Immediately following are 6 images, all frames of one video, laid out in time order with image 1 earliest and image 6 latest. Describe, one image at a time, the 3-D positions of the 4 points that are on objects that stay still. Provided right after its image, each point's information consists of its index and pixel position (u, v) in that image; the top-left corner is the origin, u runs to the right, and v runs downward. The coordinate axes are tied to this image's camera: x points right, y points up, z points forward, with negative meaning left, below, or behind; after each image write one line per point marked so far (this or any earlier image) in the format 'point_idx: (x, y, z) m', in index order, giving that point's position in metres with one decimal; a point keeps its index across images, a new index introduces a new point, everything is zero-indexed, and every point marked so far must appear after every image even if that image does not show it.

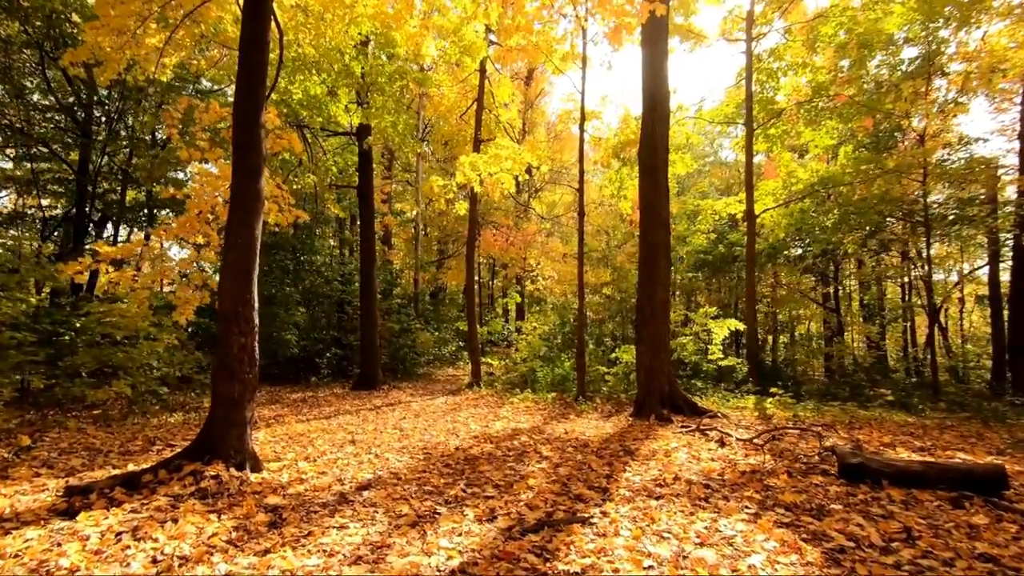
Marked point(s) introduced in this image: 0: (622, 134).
0: (+2.8, +3.9, +12.6) m
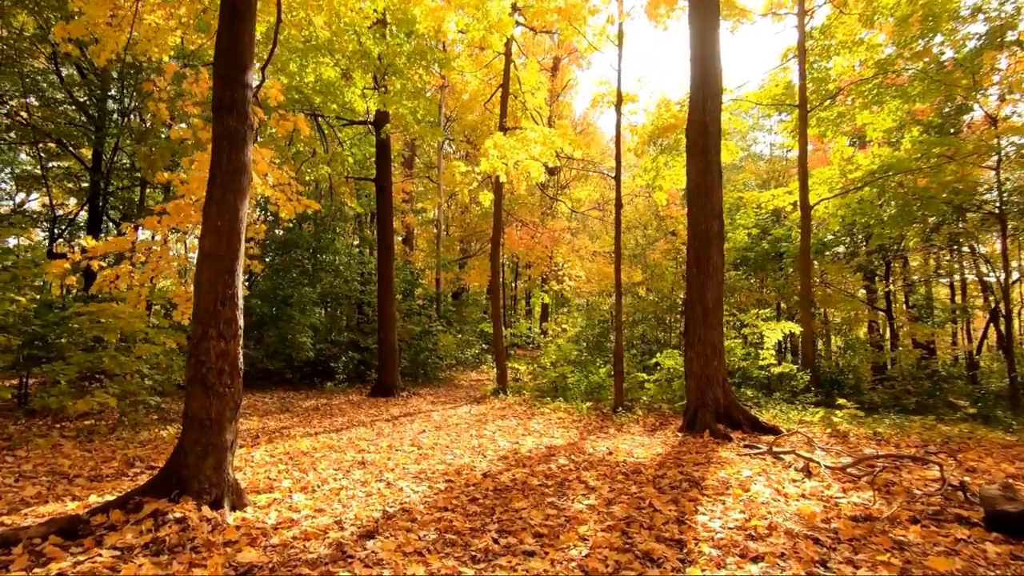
0: (+3.5, +3.9, +11.5) m
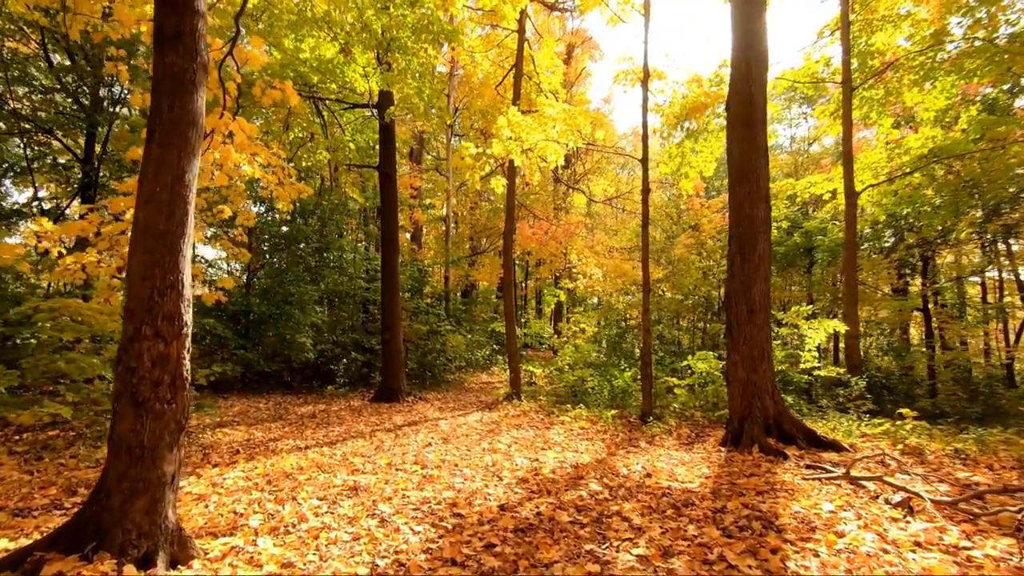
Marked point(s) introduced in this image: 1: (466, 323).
0: (+3.8, +4.0, +10.6) m
1: (-1.6, -1.2, +16.8) m
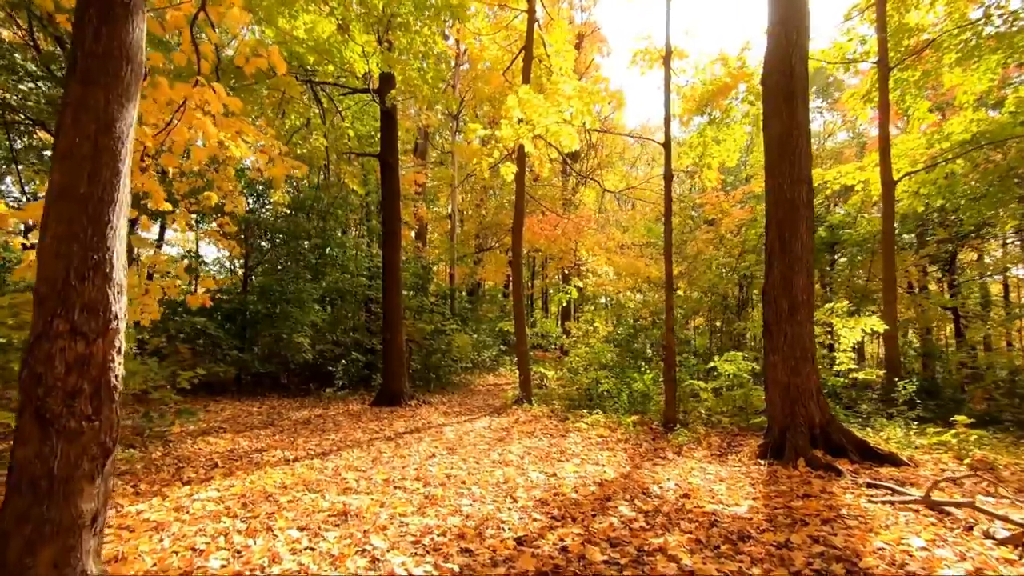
0: (+4.0, +4.1, +9.8) m
1: (-1.3, -1.1, +16.2) m
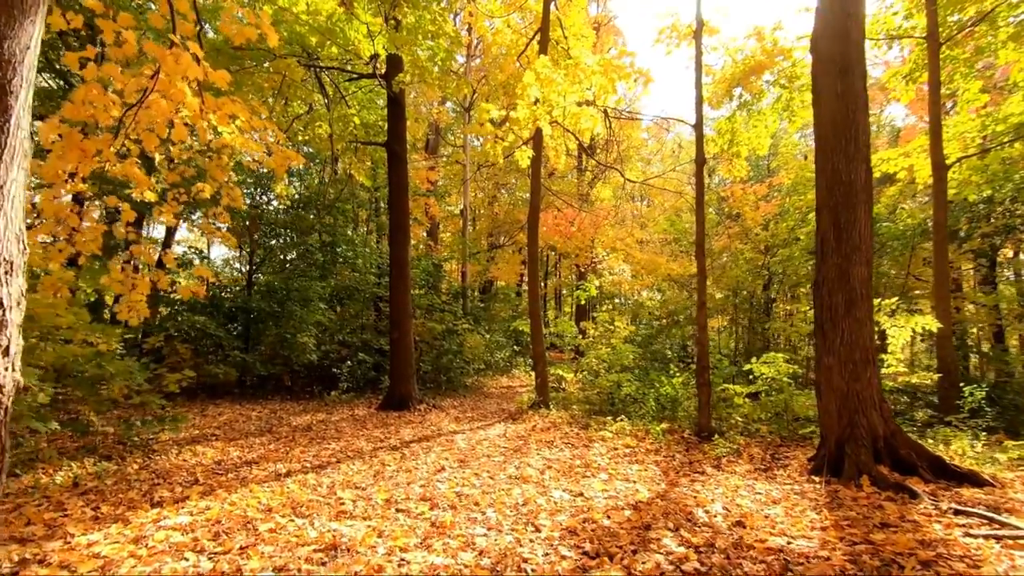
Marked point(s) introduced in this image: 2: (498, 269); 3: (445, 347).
0: (+4.3, +4.2, +9.1) m
1: (-0.9, -1.1, +15.5) m
2: (-0.5, +0.6, +16.2) m
3: (-1.6, -1.5, +12.2) m
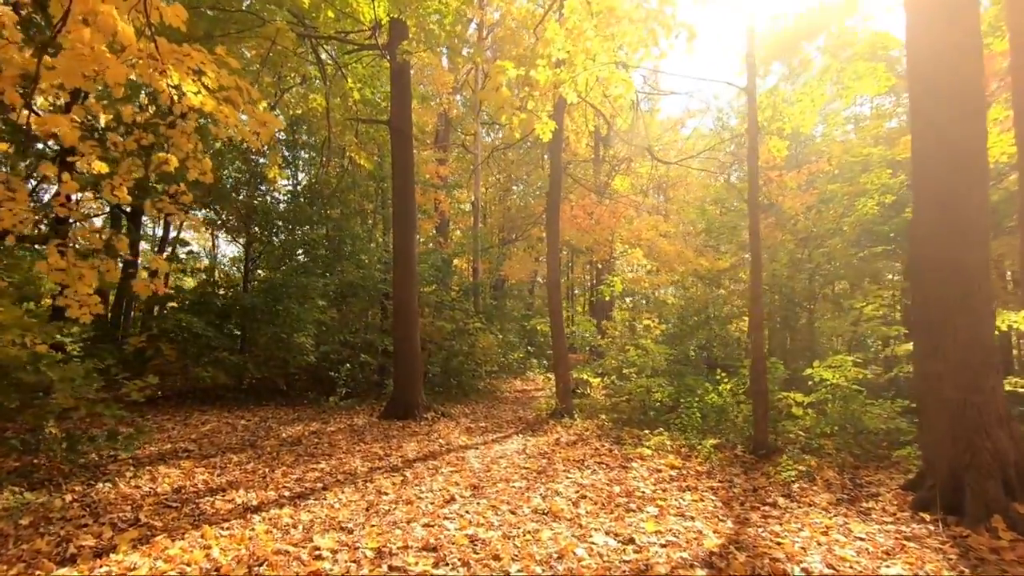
0: (+4.5, +4.3, +8.0) m
1: (-0.4, -1.0, +14.6) m
2: (0.0, +0.7, +15.2) m
3: (-1.3, -1.4, +11.2) m
